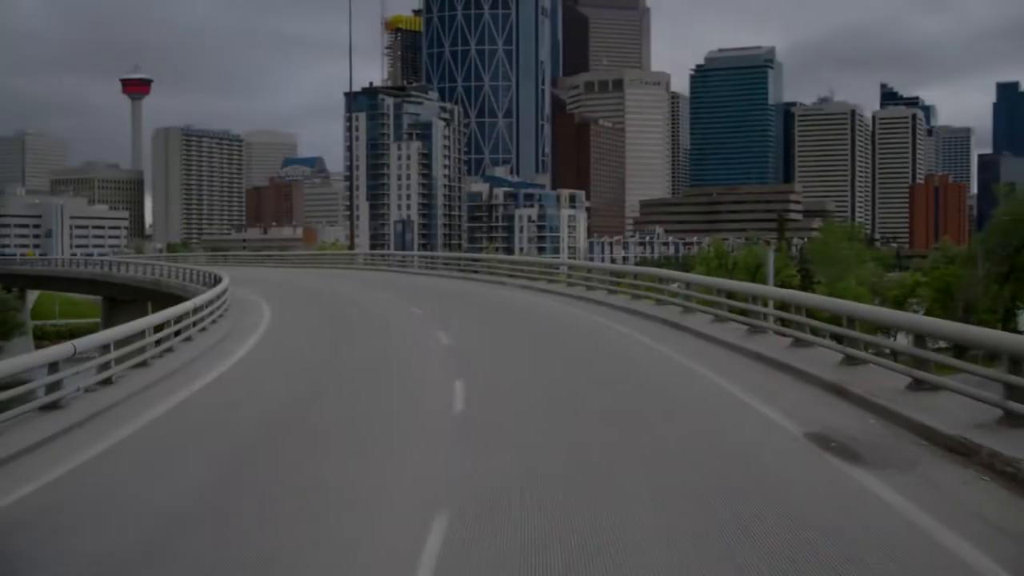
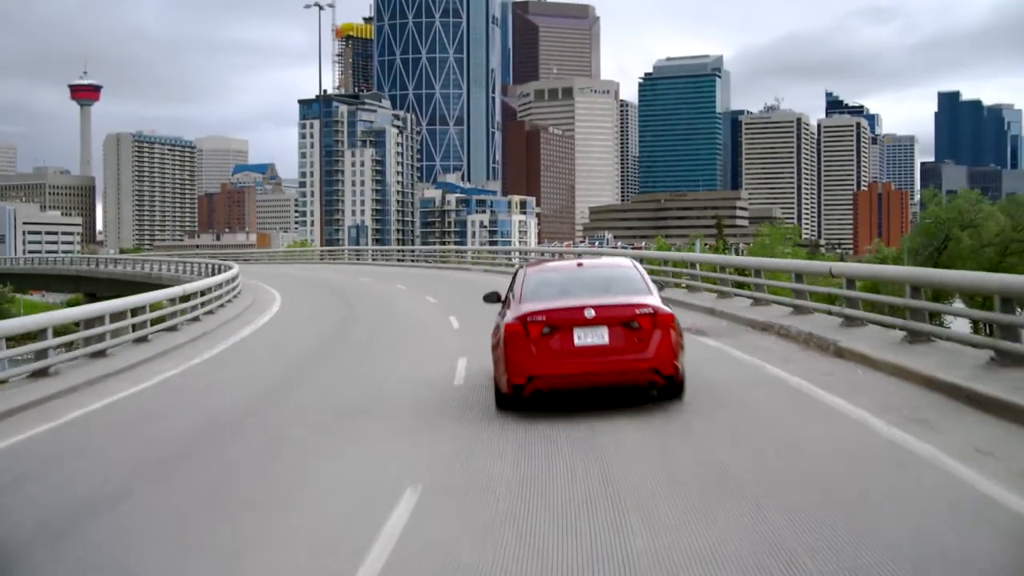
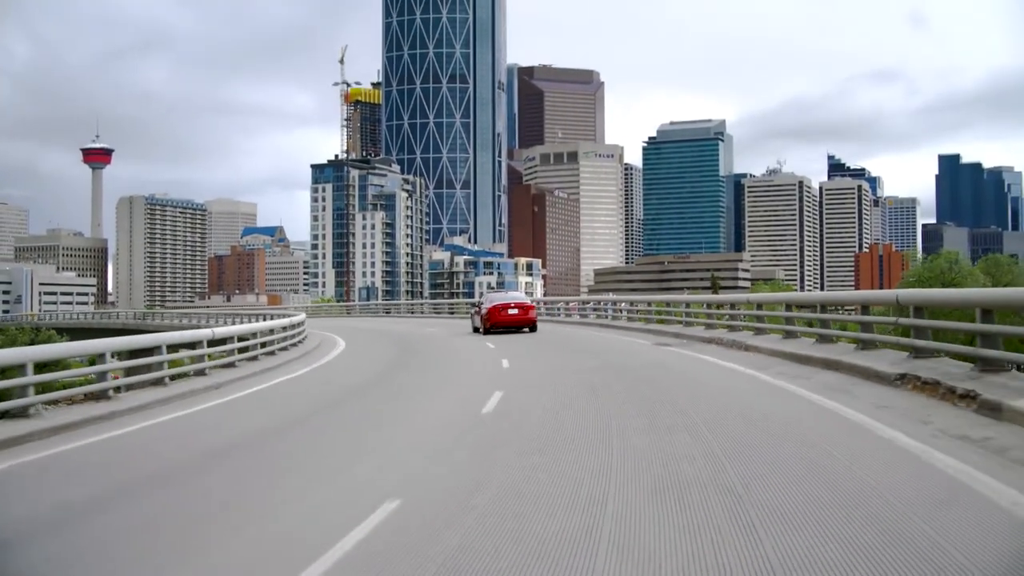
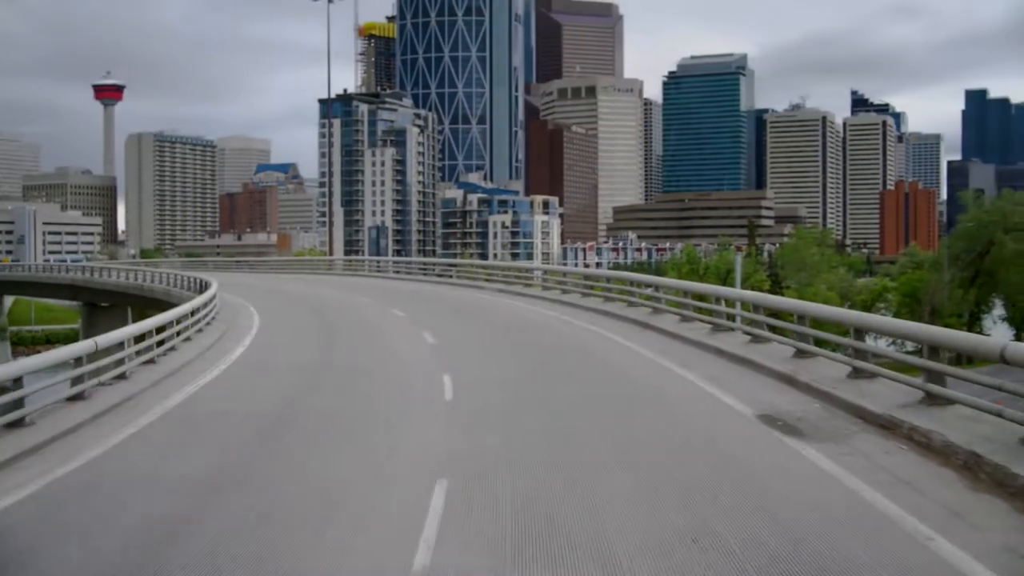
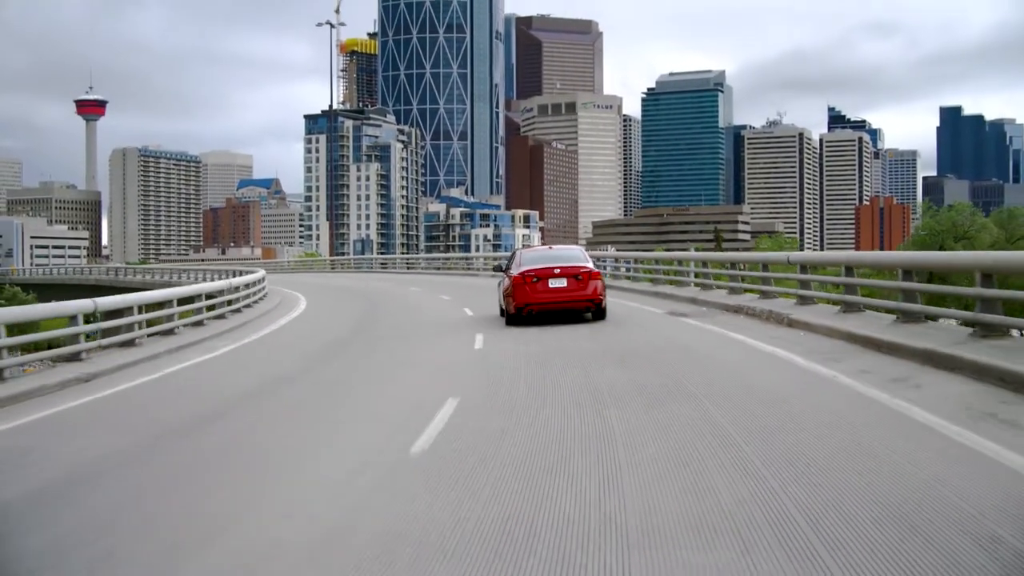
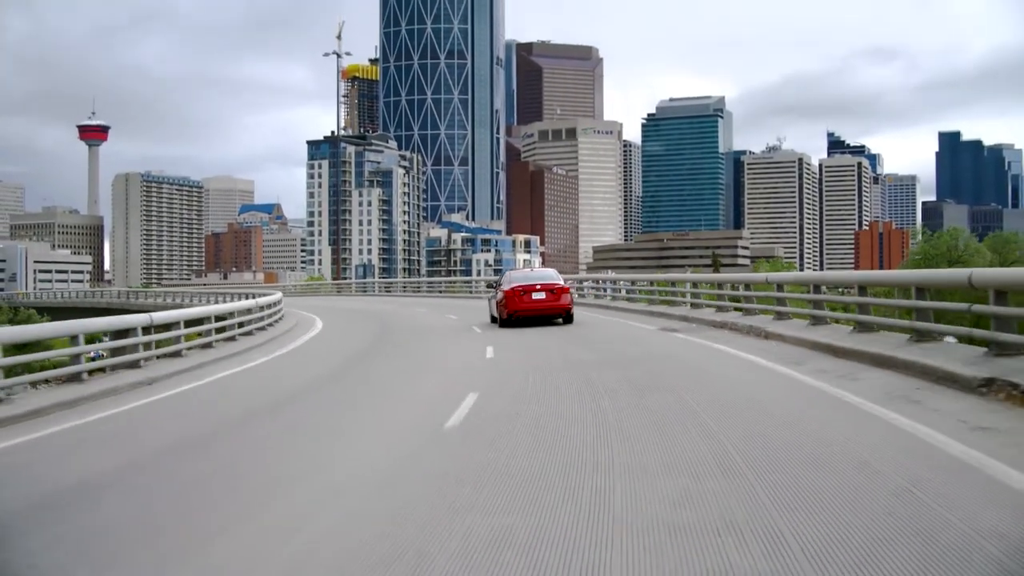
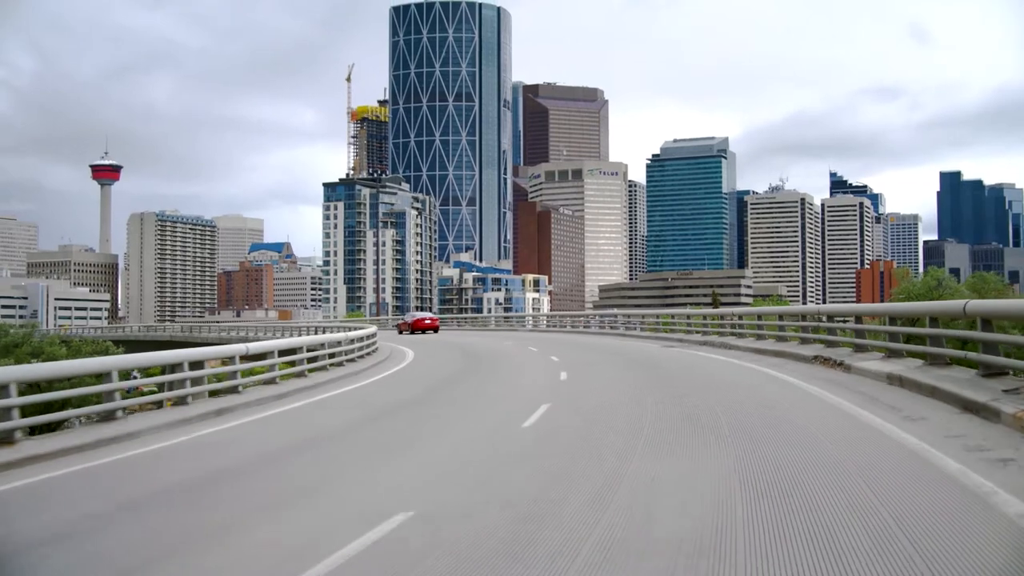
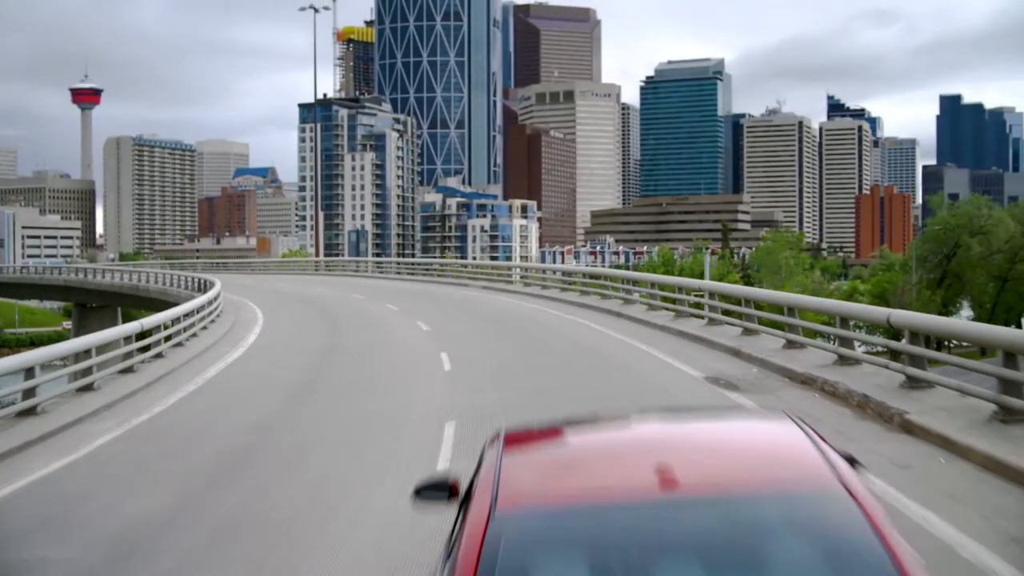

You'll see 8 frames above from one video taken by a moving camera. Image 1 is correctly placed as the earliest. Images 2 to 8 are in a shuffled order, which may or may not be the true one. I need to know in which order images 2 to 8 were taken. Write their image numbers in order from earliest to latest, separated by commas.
4, 8, 2, 5, 6, 3, 7
